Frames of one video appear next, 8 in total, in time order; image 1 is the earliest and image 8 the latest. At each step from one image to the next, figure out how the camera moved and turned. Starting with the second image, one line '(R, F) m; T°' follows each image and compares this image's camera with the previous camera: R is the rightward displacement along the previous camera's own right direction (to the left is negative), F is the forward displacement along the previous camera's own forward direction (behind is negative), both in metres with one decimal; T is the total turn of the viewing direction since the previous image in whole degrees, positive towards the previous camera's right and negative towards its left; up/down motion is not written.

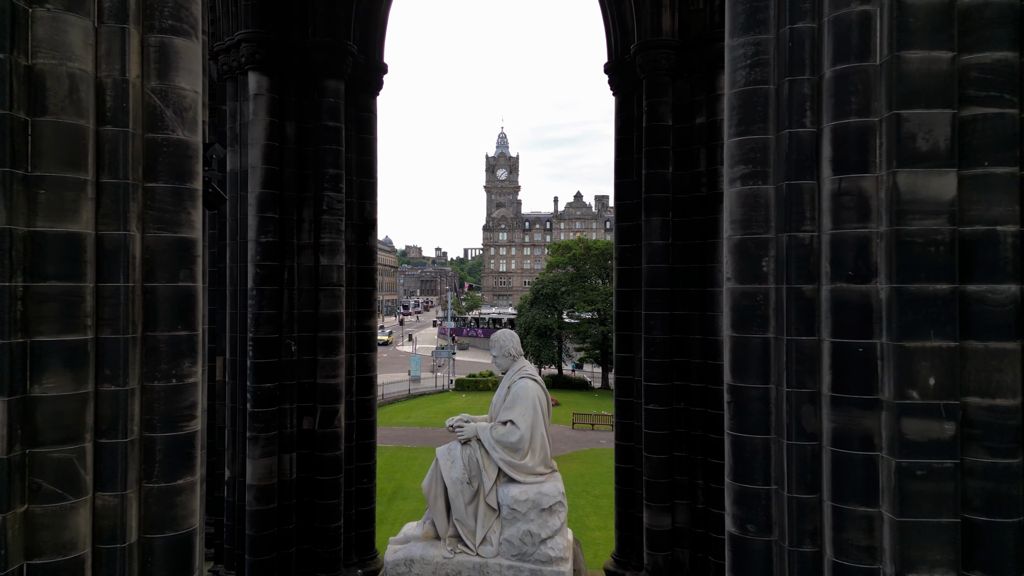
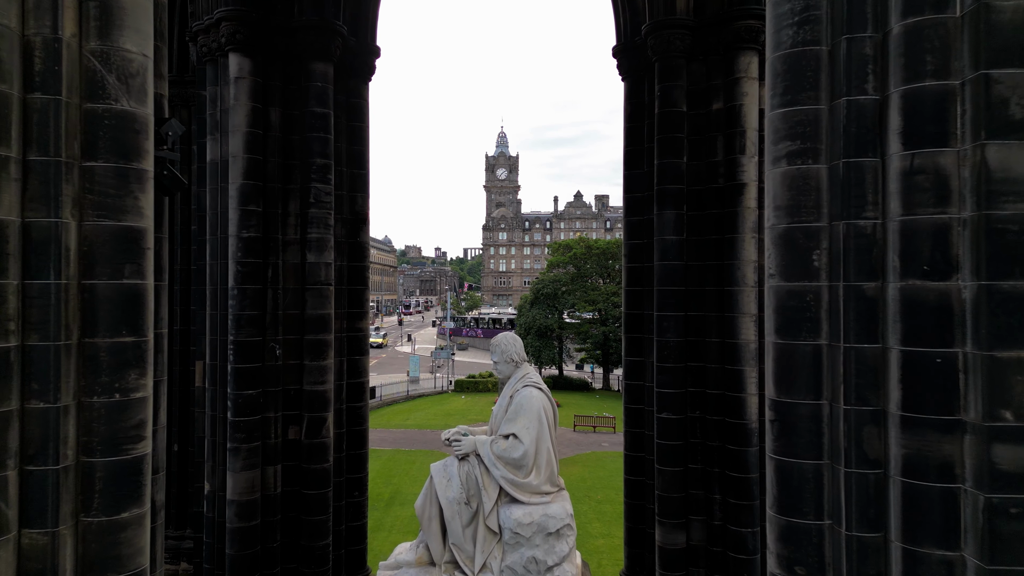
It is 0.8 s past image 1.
(0.0, +0.8) m; 0°
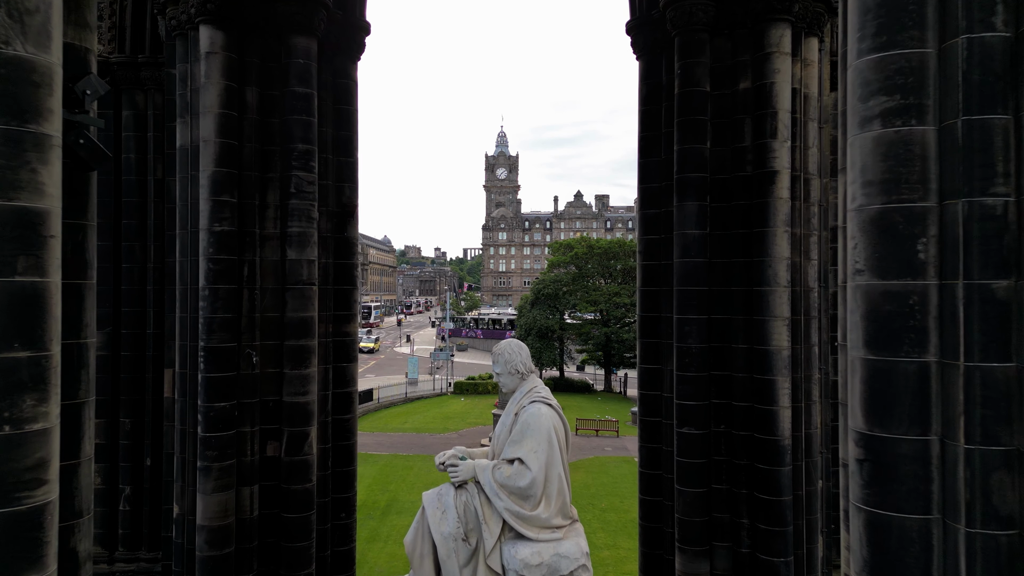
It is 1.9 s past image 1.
(0.0, +1.0) m; 0°
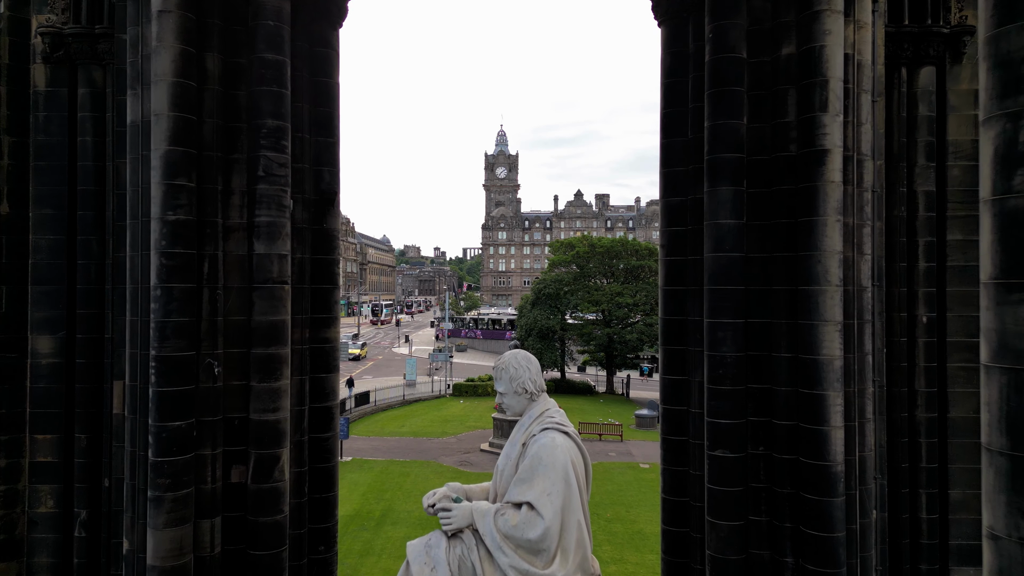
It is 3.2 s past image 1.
(0.0, +1.2) m; 0°
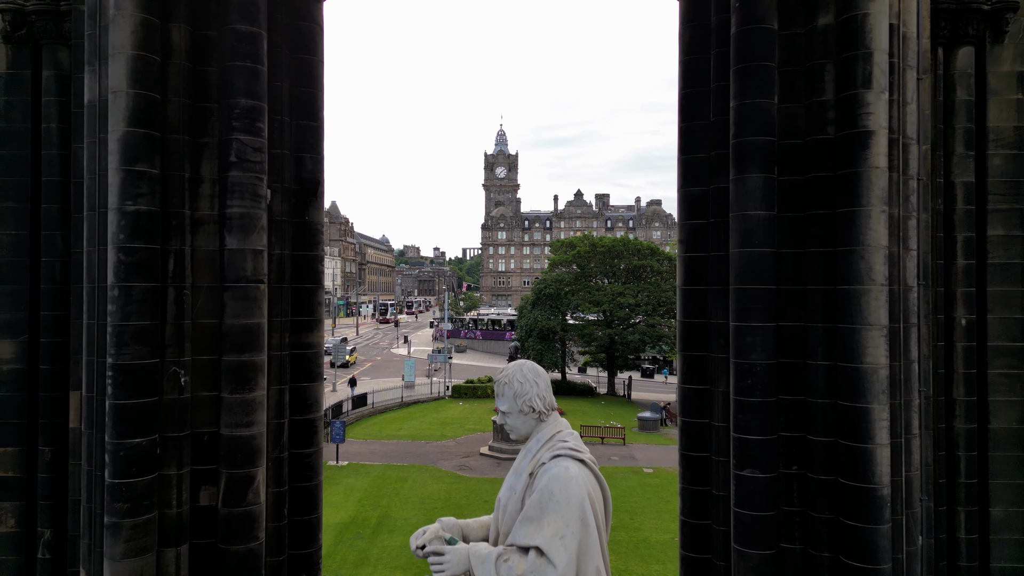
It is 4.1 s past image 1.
(0.0, +0.8) m; 0°
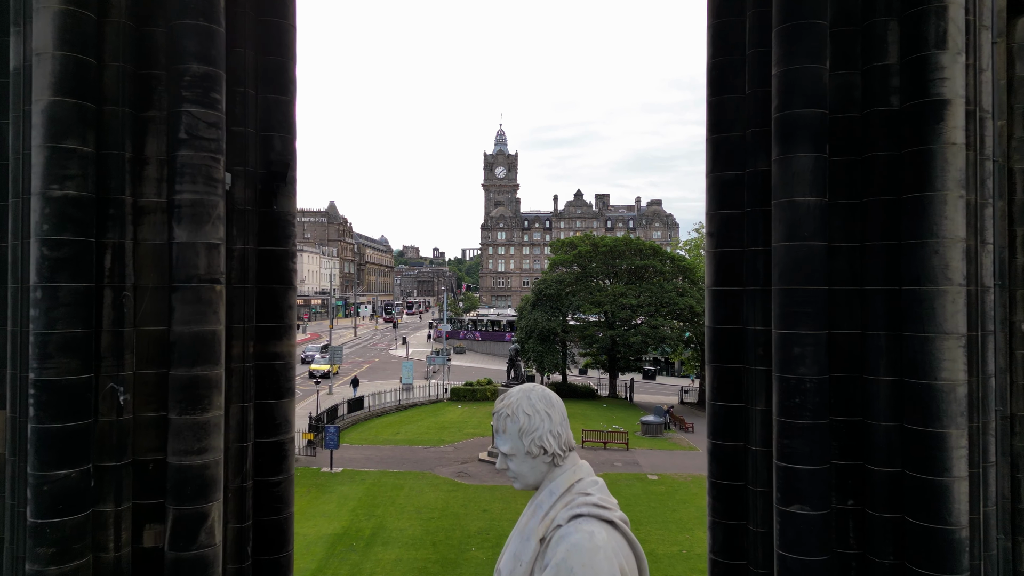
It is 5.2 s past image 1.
(0.0, +1.1) m; 0°
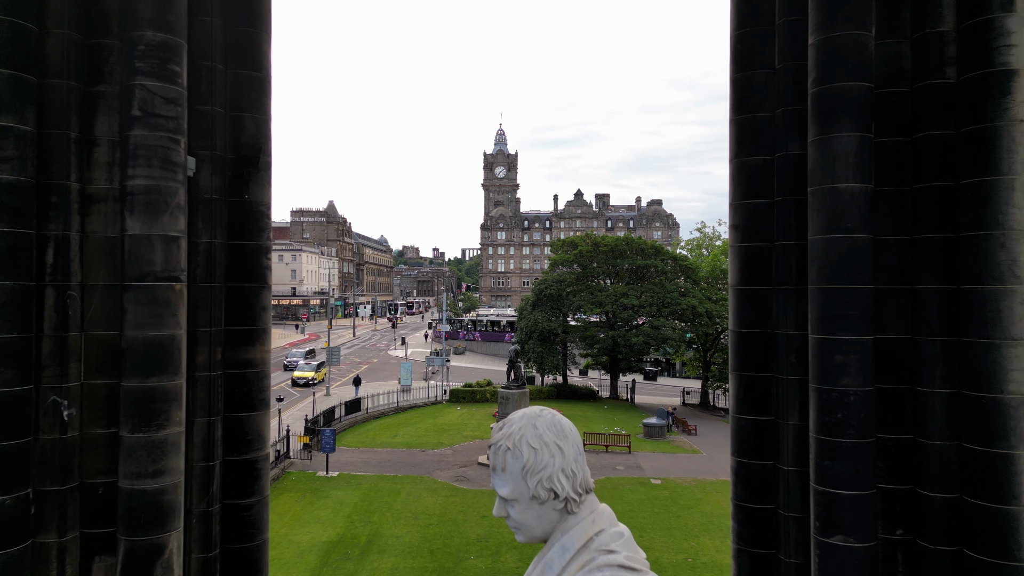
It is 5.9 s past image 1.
(0.0, +0.7) m; 0°
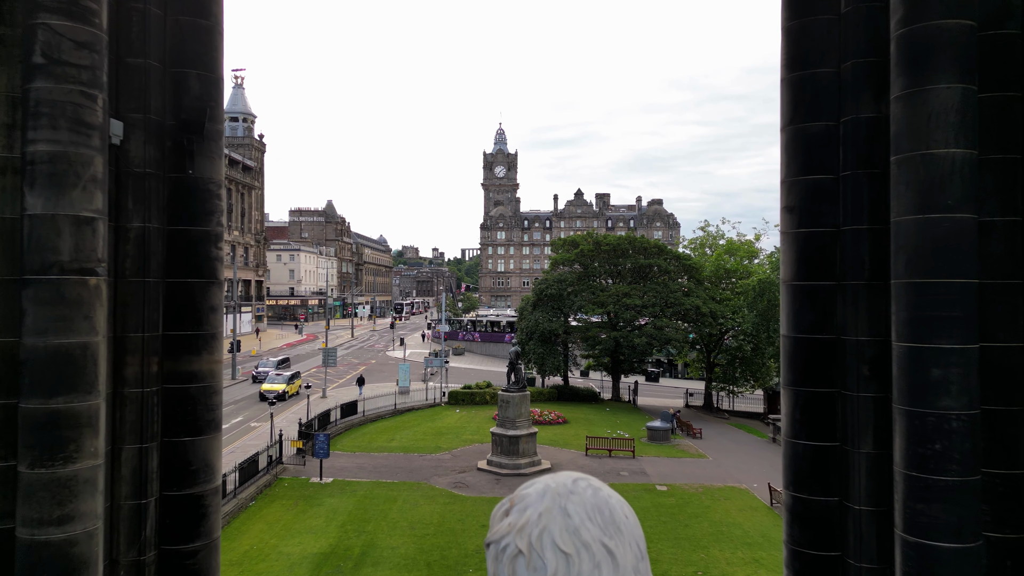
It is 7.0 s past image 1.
(0.0, +1.1) m; 0°
